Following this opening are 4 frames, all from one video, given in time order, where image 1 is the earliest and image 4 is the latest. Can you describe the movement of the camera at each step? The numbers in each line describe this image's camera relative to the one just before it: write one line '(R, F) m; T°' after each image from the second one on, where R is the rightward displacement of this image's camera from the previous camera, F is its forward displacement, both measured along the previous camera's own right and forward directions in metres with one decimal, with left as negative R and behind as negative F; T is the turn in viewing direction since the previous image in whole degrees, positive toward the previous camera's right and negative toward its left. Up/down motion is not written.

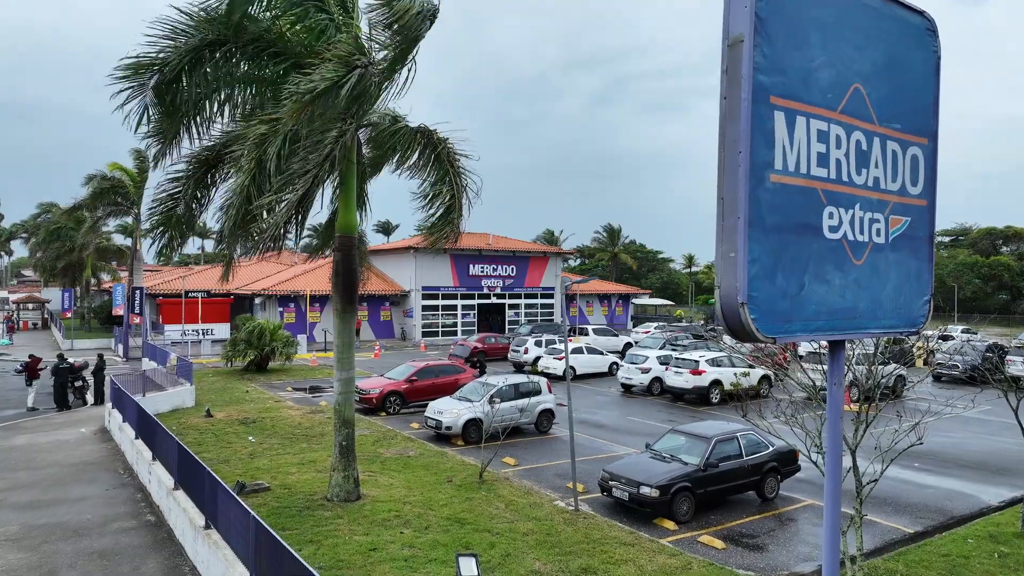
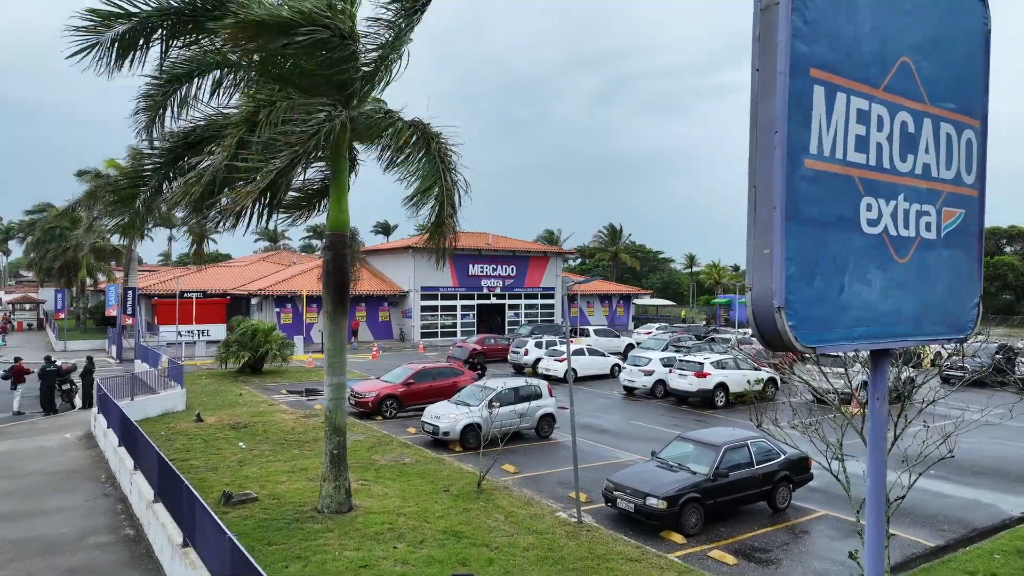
(0.0, +0.5) m; 0°
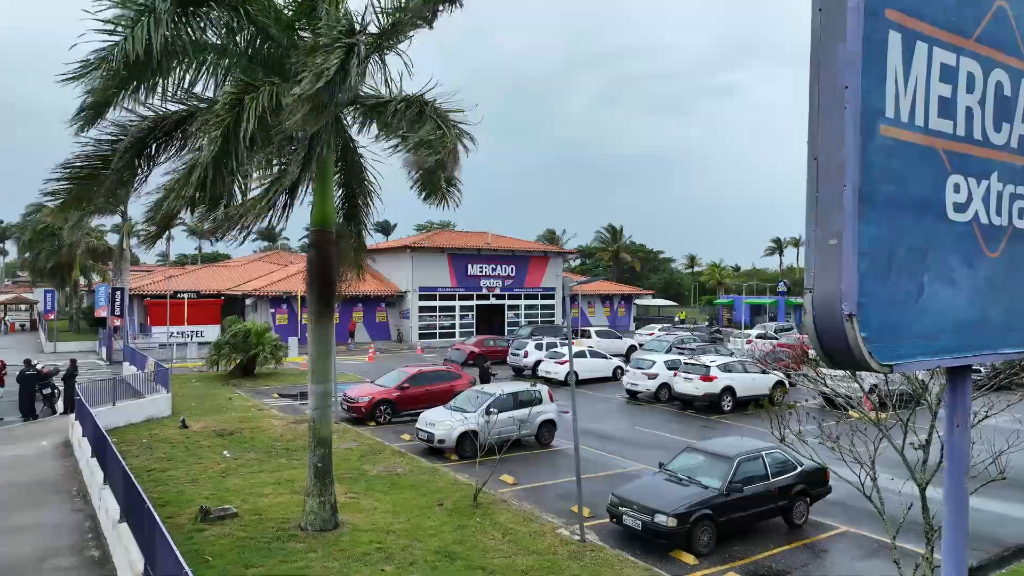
(0.0, +0.7) m; 0°
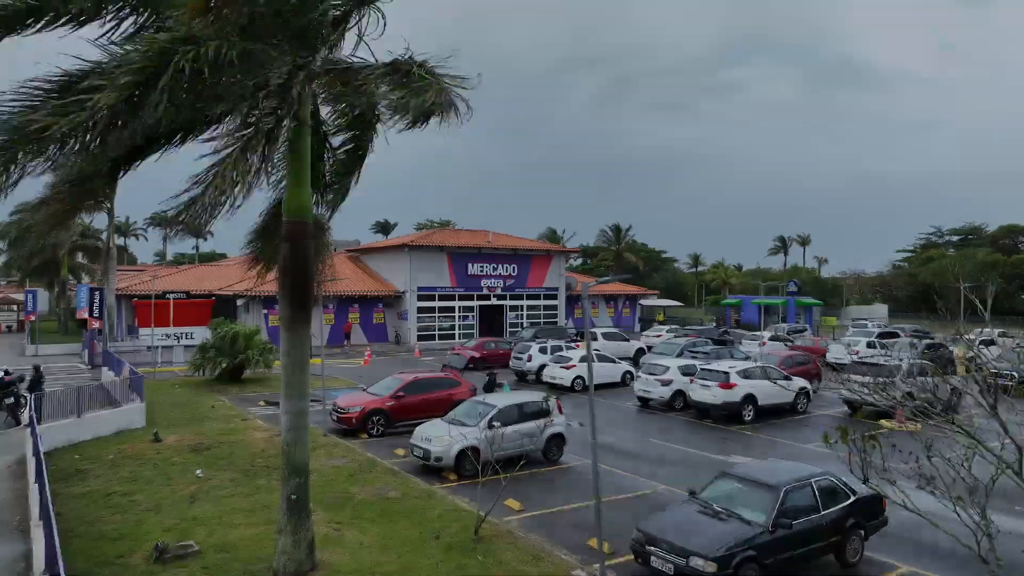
(-0.1, +1.5) m; 0°
